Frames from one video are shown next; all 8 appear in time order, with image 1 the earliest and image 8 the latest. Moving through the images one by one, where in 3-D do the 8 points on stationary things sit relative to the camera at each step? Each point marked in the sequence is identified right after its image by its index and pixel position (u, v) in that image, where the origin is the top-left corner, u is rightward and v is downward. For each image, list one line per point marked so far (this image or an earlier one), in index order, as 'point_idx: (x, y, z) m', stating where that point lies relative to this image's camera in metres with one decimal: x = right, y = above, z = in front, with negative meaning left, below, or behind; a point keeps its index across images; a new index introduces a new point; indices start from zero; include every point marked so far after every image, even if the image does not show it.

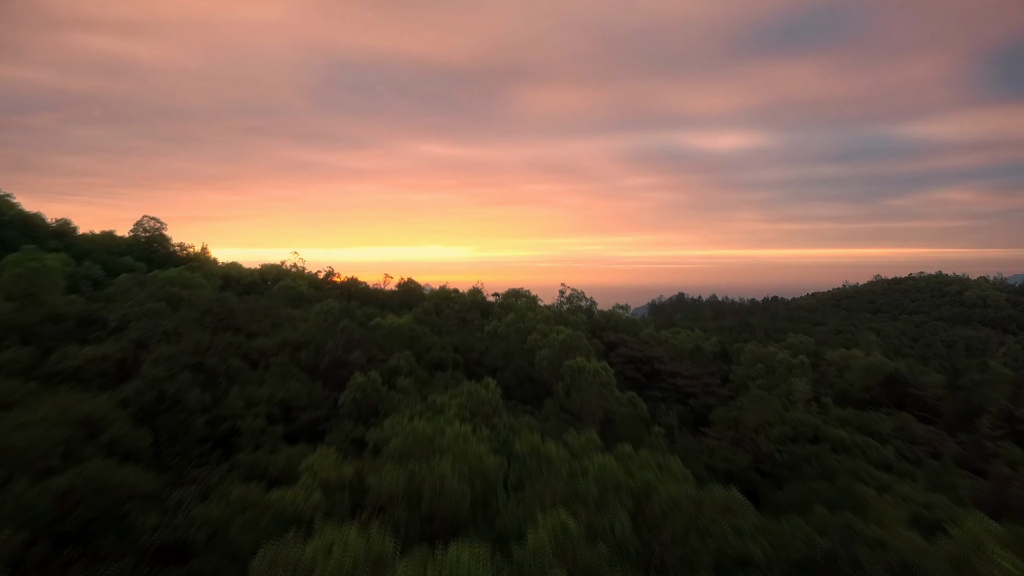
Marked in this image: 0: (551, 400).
0: (+0.8, -2.3, +7.5) m
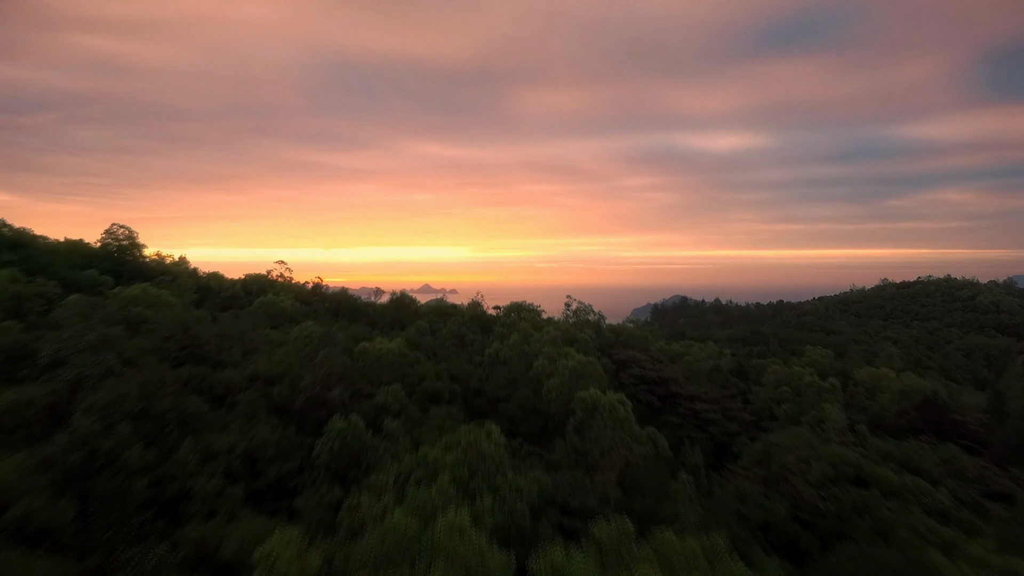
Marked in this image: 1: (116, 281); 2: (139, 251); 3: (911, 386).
0: (+0.9, -2.7, +6.6) m
1: (-10.3, +0.2, +9.8) m
2: (-11.0, +1.1, +11.1) m
3: (+11.3, -2.8, +10.7) m
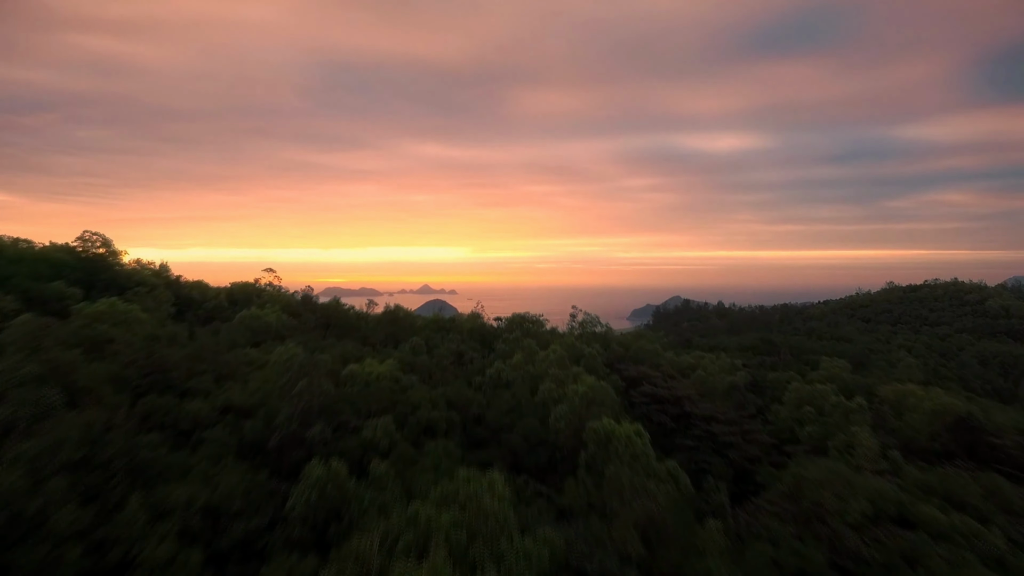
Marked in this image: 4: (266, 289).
0: (+0.9, -3.0, +5.8) m
1: (-10.2, -0.1, +9.1) m
2: (-10.9, +0.7, +10.3) m
3: (+11.4, -3.1, +10.0) m
4: (-8.6, -0.1, +13.2) m
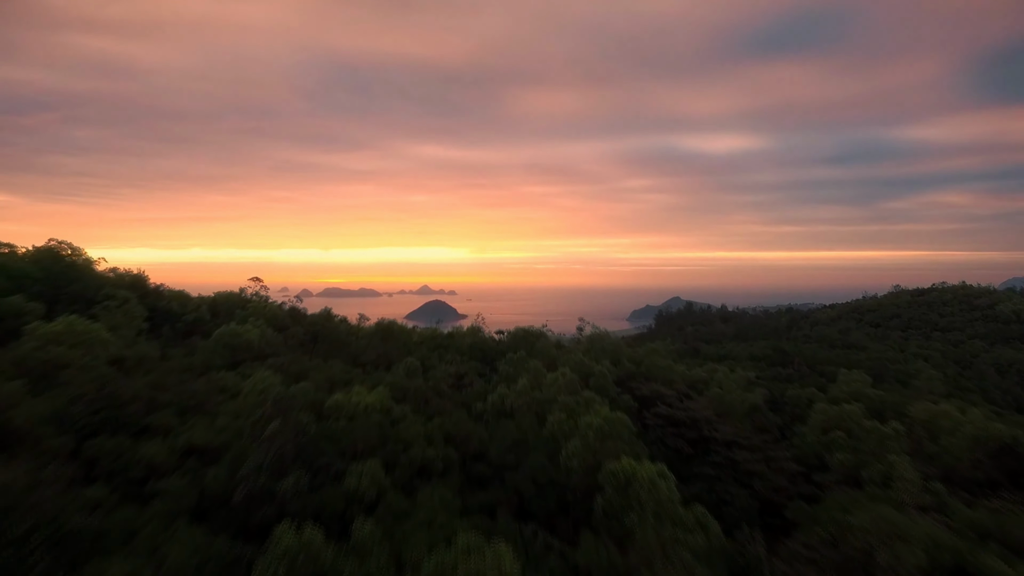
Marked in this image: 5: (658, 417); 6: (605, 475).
0: (+1.0, -3.3, +5.0) m
1: (-10.1, -0.5, +8.3) m
2: (-10.8, +0.4, +9.5) m
3: (+11.5, -3.4, +9.2) m
4: (-8.5, -0.4, +12.4) m
5: (+3.6, -3.2, +9.3) m
6: (+1.4, -2.8, +5.6) m
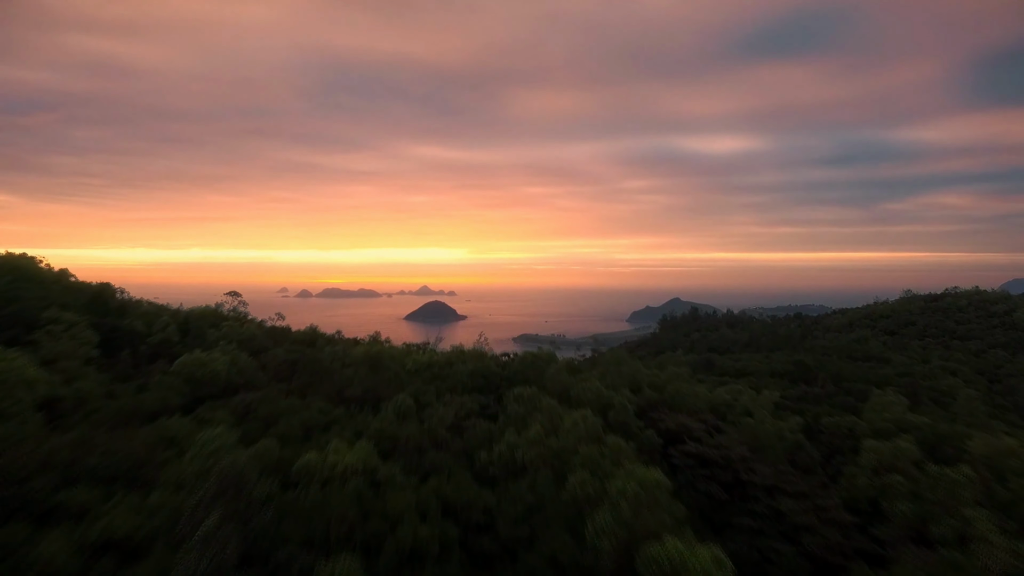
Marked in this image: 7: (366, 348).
0: (+1.2, -3.8, +3.8) m
1: (-10.0, -0.9, +7.1) m
2: (-10.7, 0.0, +8.3) m
3: (+11.7, -3.9, +8.1) m
4: (-8.3, -0.8, +11.2) m
5: (+3.8, -3.6, +8.2) m
6: (+1.6, -3.2, +4.4) m
7: (-3.6, -1.6, +9.4) m
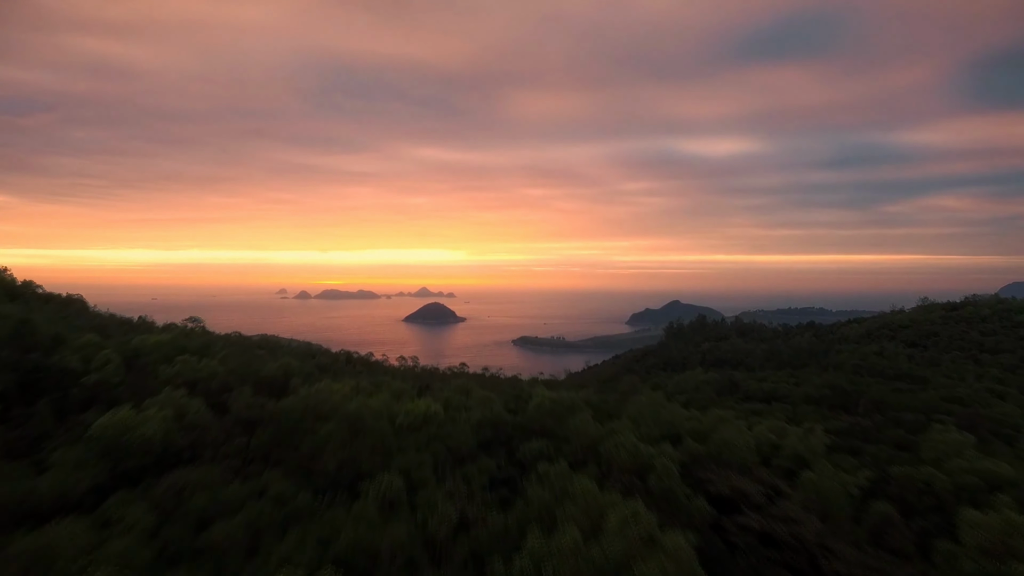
0: (+1.5, -4.3, +2.2) m
1: (-9.7, -1.5, +5.4) m
2: (-10.4, -0.6, +6.7) m
3: (+12.0, -4.5, +6.5) m
4: (-8.1, -1.4, +9.5) m
5: (+4.1, -4.3, +6.5) m
6: (+1.9, -3.8, +2.8) m
7: (-3.3, -2.2, +7.7) m
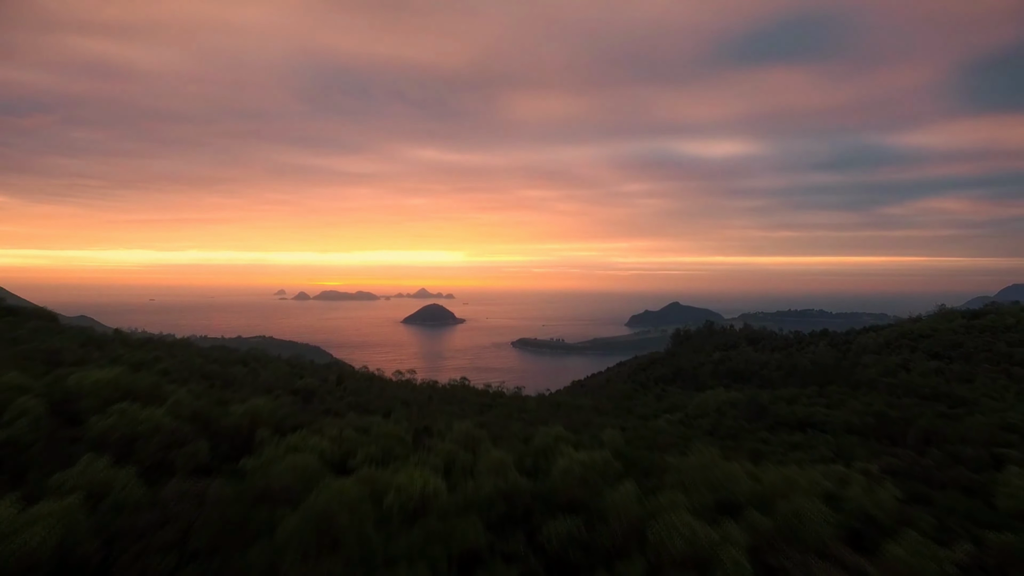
0: (+1.8, -4.9, +0.6) m
1: (-9.4, -2.0, +3.8) m
2: (-10.0, -1.1, +5.0) m
3: (+12.3, -5.0, +4.9) m
4: (-7.8, -2.0, +7.9) m
5: (+4.4, -4.8, +4.9) m
6: (+2.2, -4.3, +1.2) m
7: (-3.0, -2.8, +6.1) m
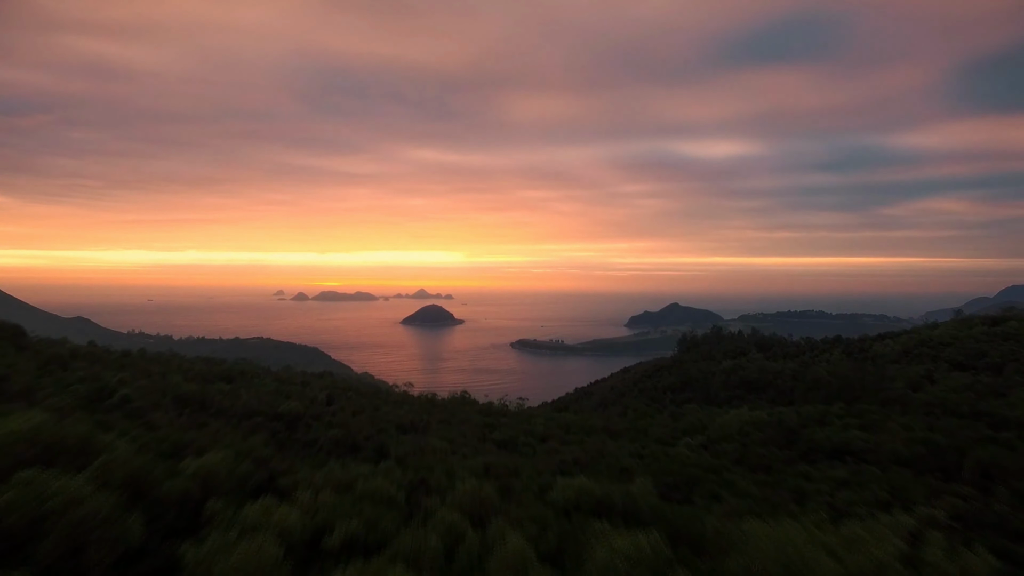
0: (+2.1, -5.3, -0.9) m
1: (-9.1, -2.4, +2.3) m
2: (-9.8, -1.6, +3.6) m
3: (+12.5, -5.5, +3.5) m
4: (-7.5, -2.4, +6.4) m
5: (+4.7, -5.3, +3.5) m
6: (+2.5, -4.8, -0.3) m
7: (-2.7, -3.2, +4.7) m
